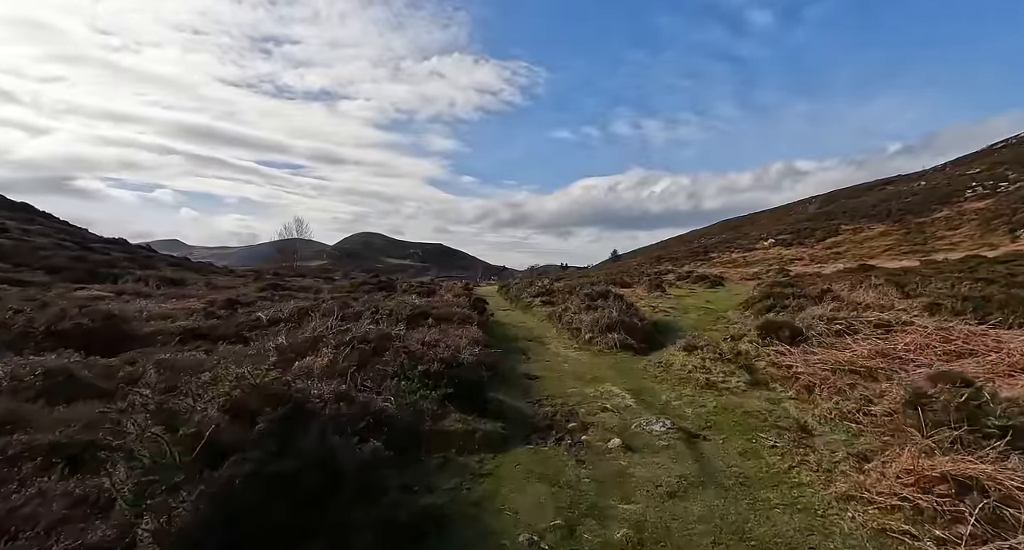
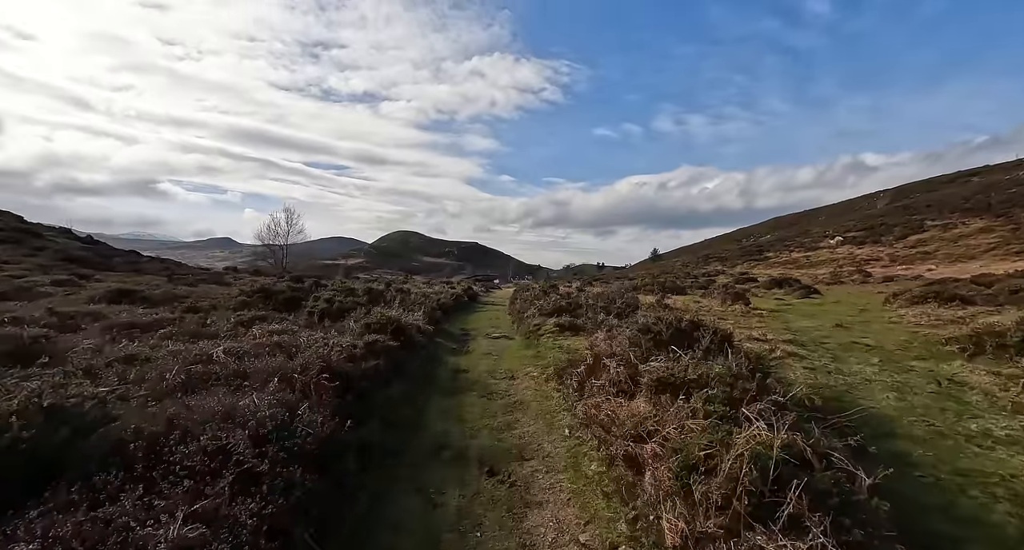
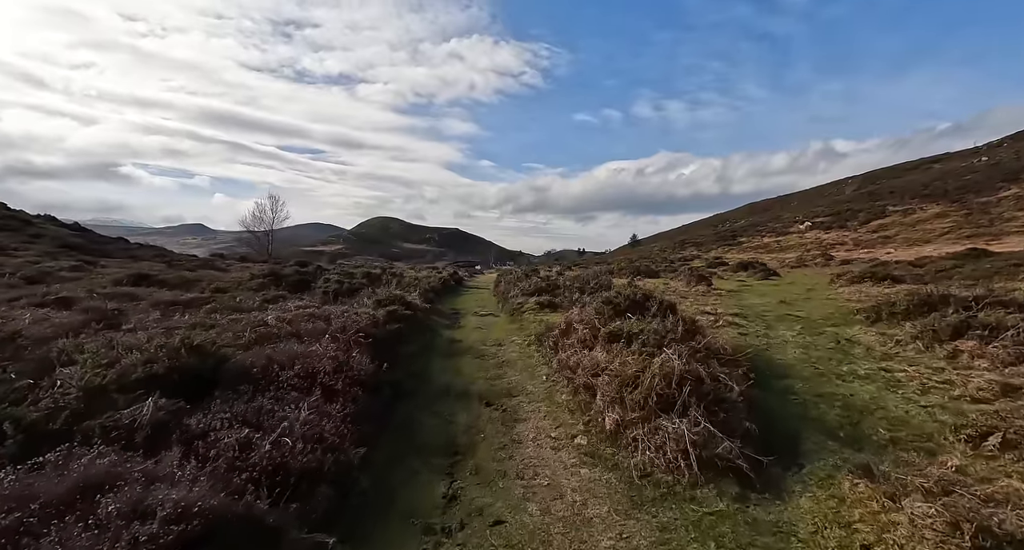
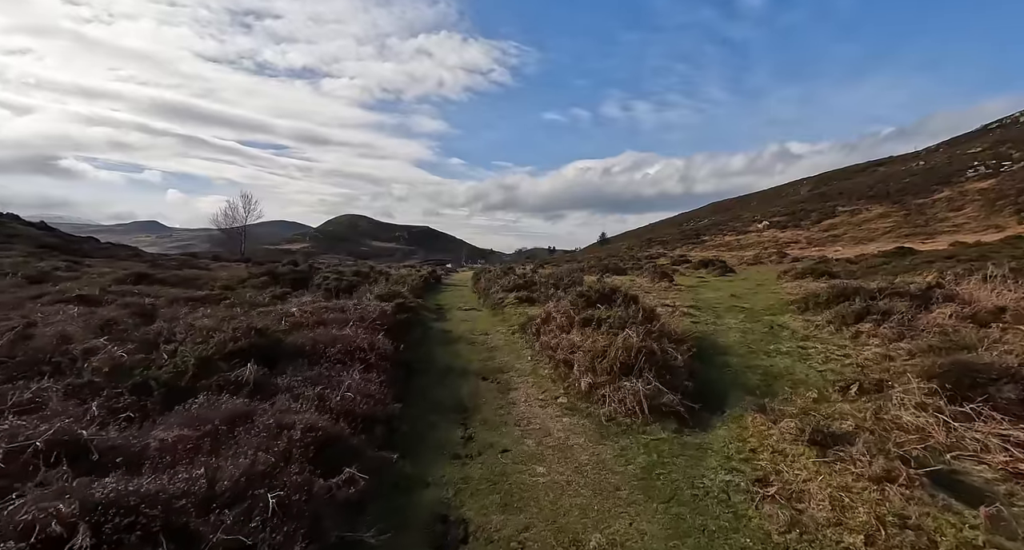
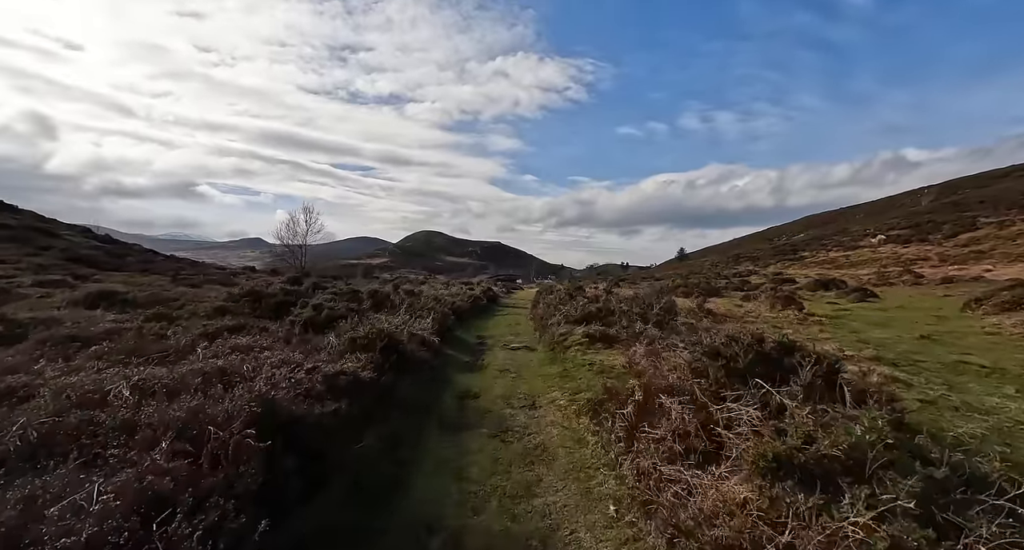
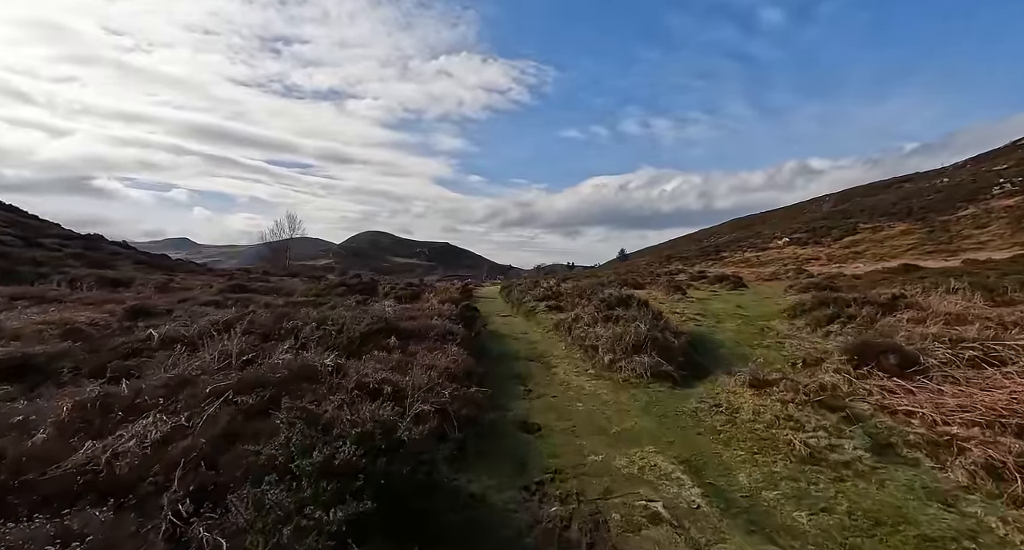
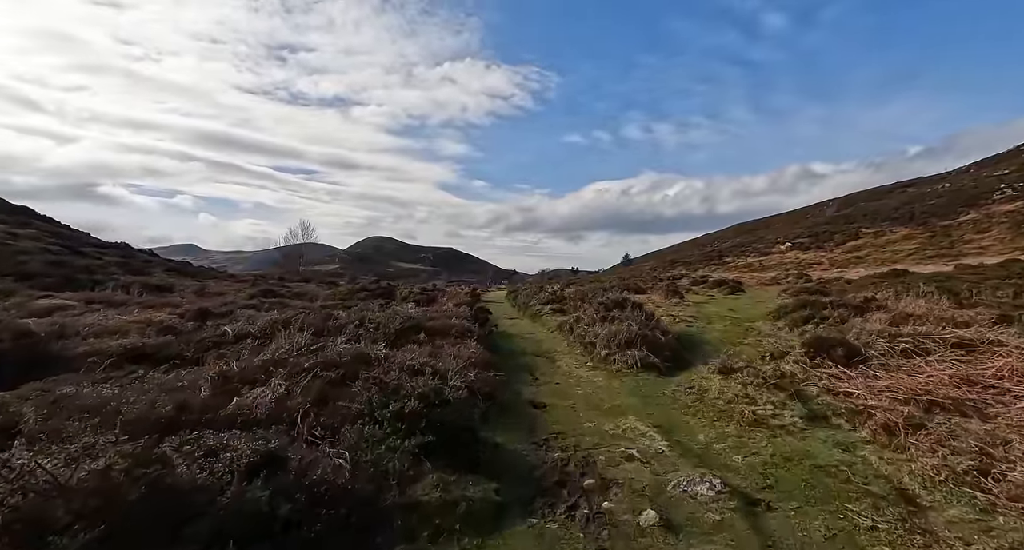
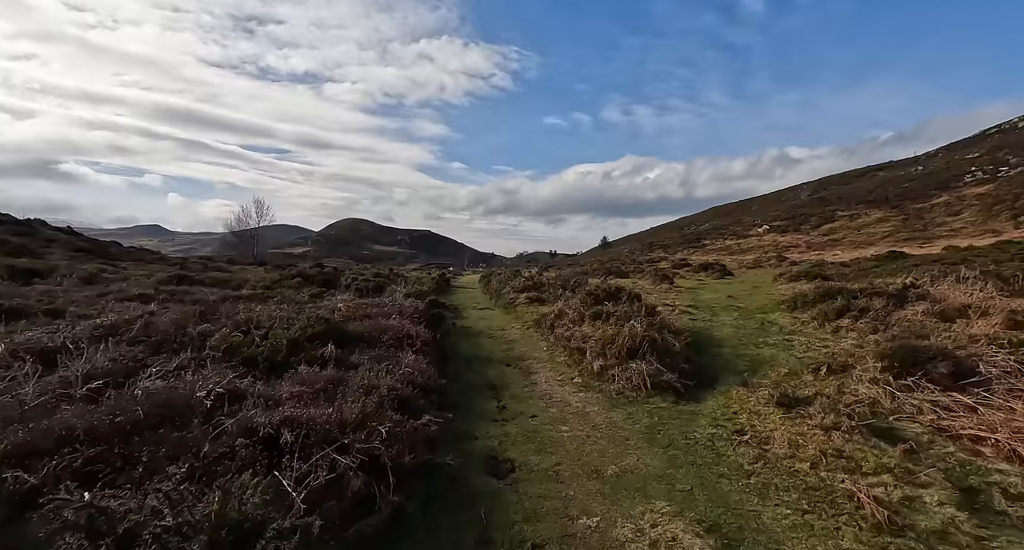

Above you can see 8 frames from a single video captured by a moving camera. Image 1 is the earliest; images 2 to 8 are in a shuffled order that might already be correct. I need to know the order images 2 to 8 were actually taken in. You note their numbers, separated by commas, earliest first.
7, 6, 8, 4, 3, 2, 5
